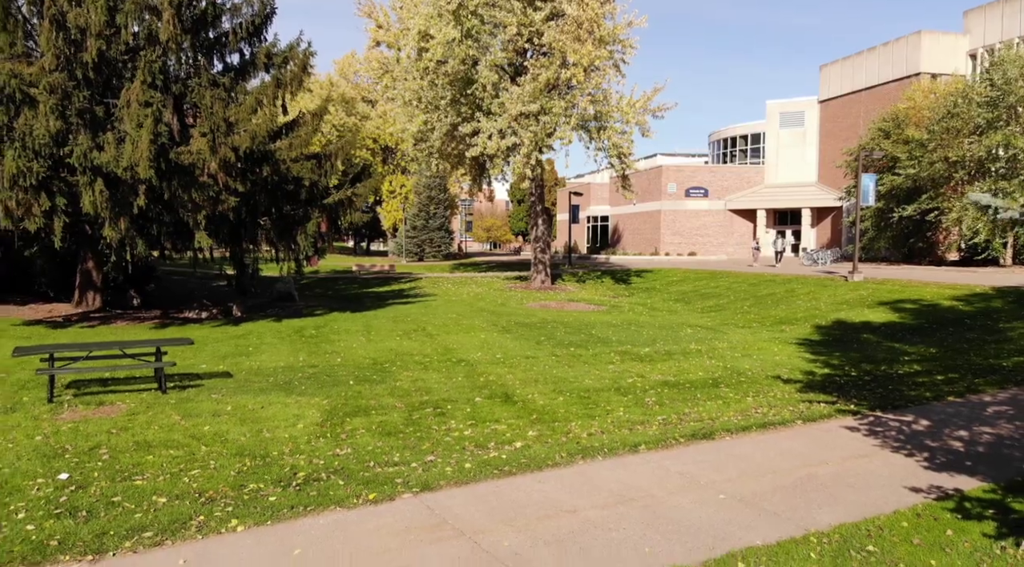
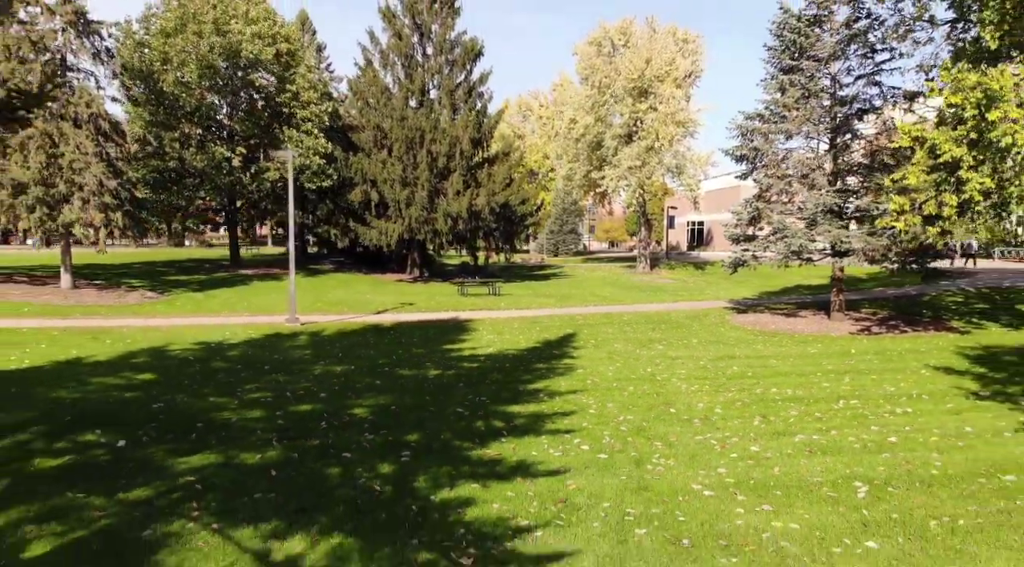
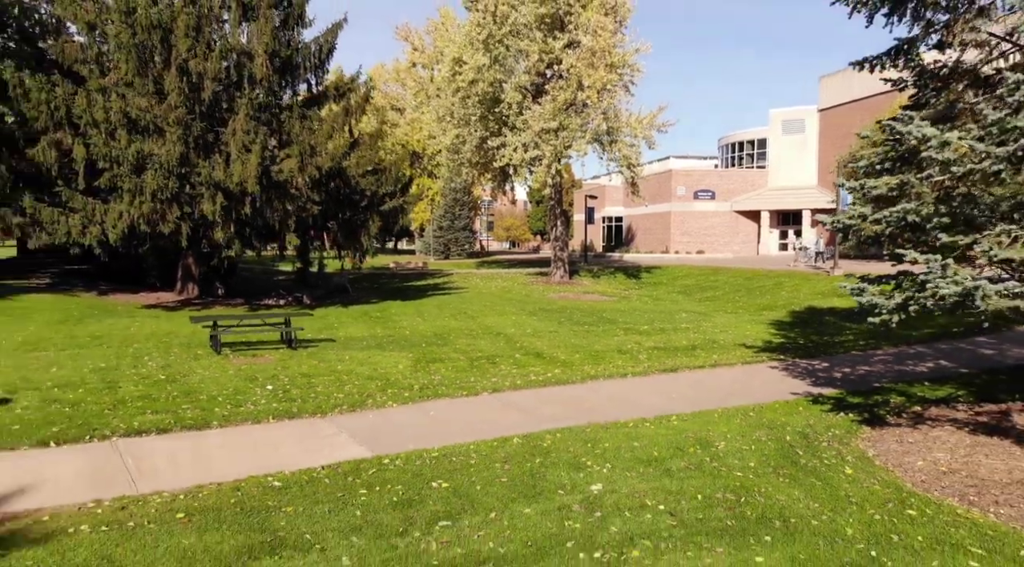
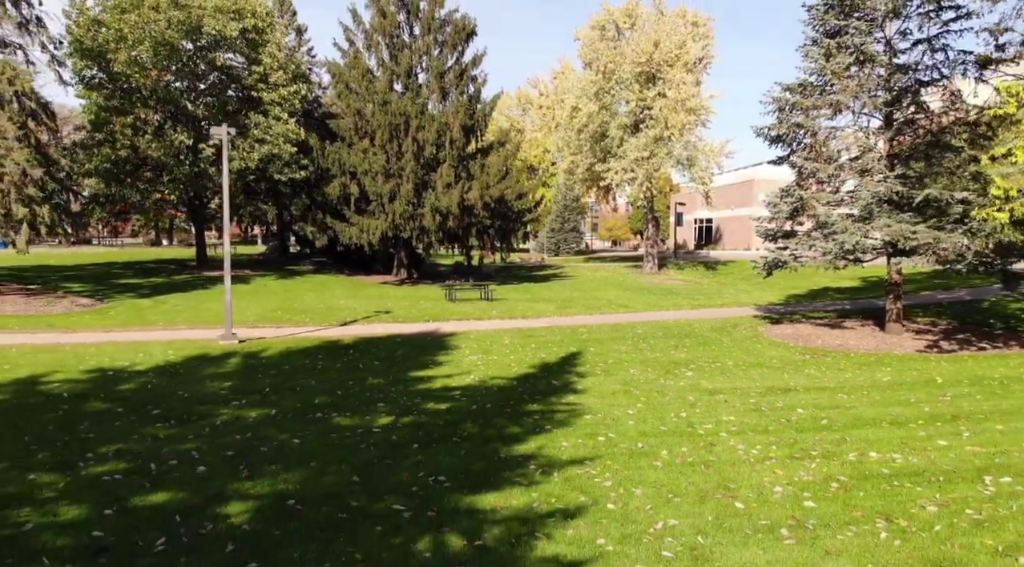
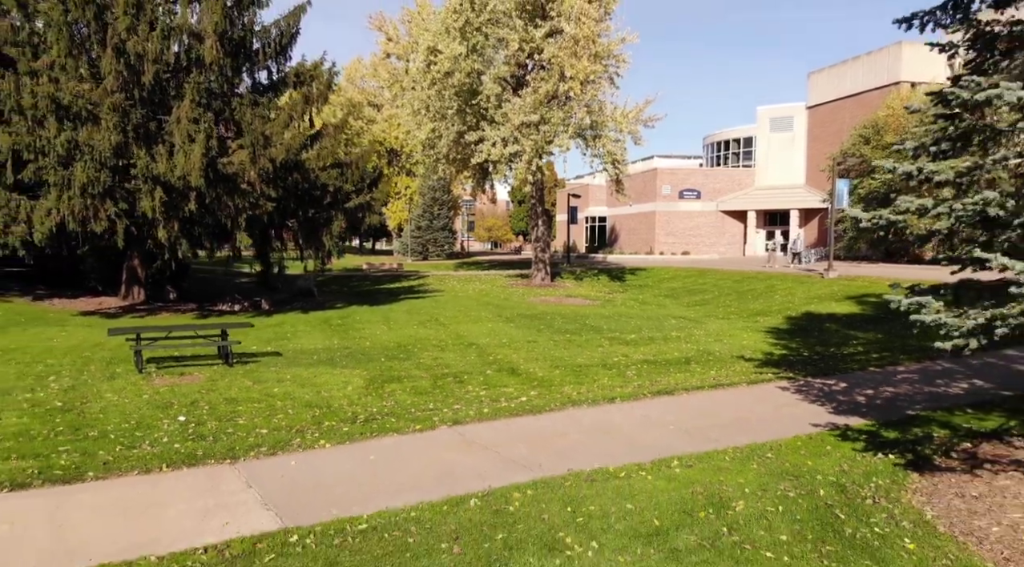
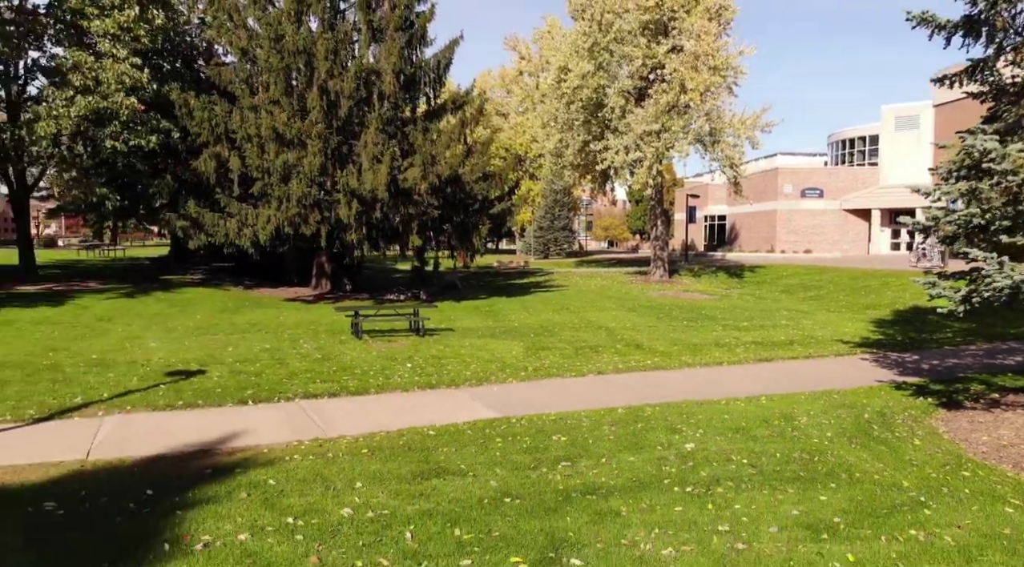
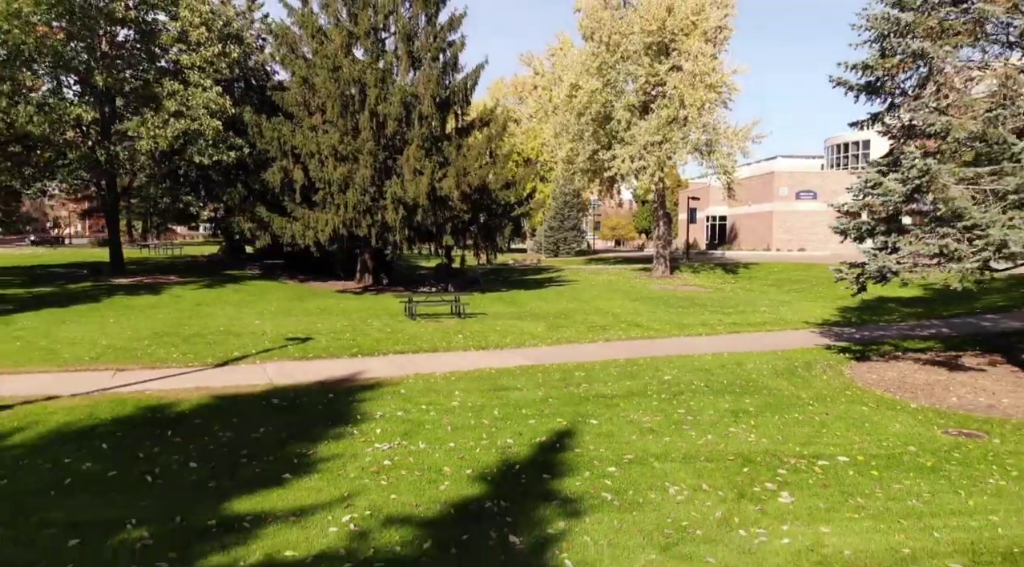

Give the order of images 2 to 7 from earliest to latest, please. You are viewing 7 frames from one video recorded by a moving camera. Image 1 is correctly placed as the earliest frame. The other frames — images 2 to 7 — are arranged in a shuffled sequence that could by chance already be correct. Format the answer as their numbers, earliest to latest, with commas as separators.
5, 3, 6, 7, 4, 2
